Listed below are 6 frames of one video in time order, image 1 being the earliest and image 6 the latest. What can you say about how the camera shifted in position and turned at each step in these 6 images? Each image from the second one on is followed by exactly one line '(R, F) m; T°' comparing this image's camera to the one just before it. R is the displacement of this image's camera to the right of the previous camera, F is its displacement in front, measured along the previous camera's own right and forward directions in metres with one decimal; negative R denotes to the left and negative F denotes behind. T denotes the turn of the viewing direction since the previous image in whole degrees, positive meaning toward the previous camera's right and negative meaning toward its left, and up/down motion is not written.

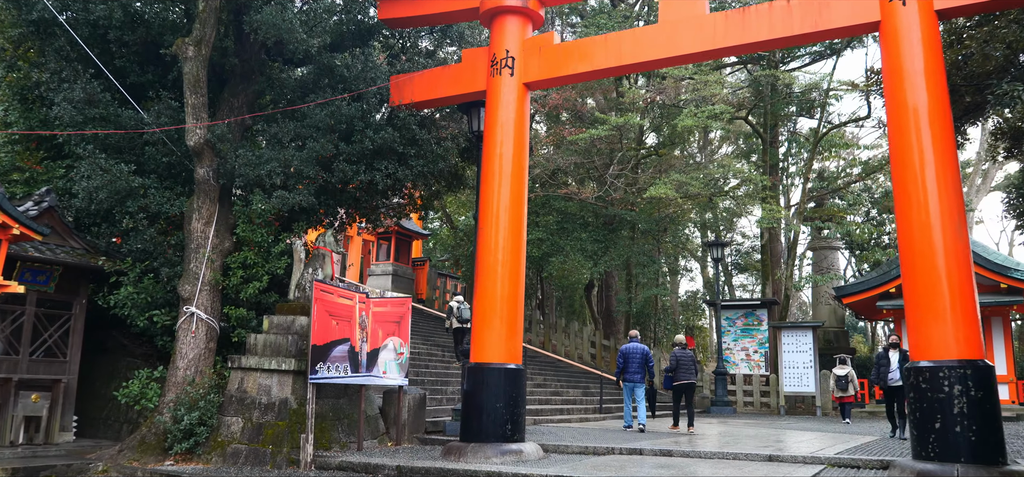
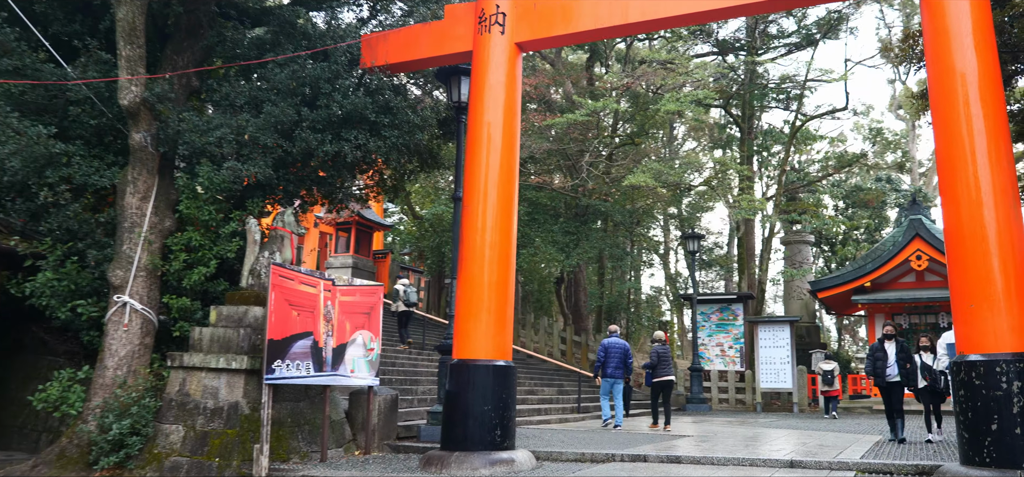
(-0.3, +1.1) m; +3°
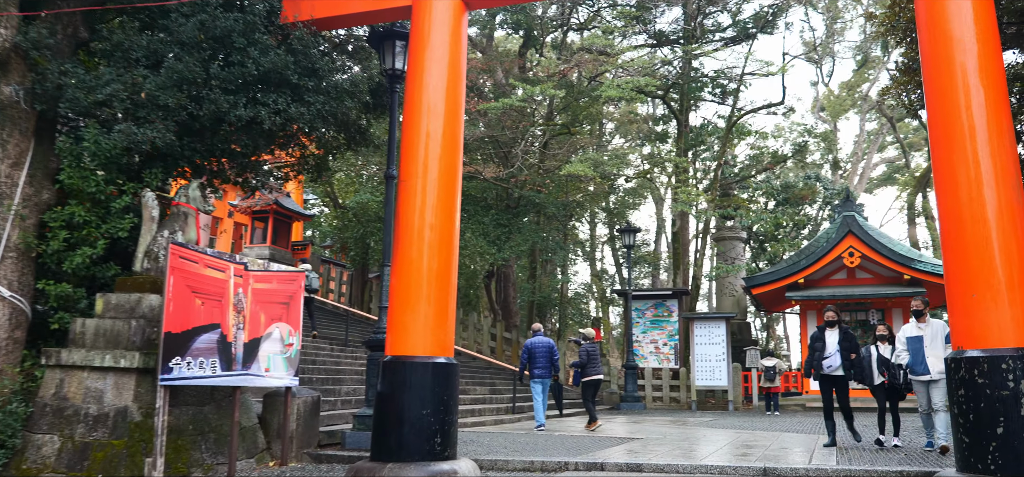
(-0.2, +0.9) m; +6°
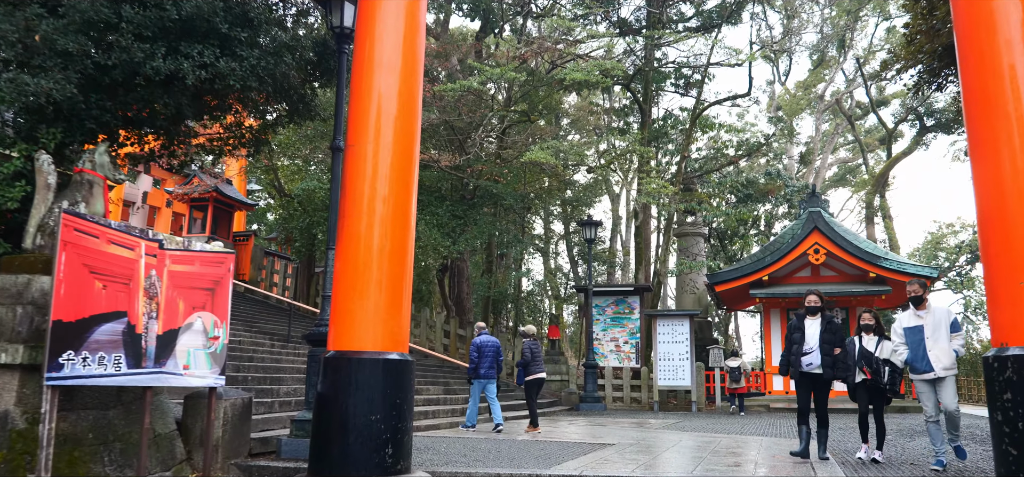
(-0.1, +0.9) m; +4°
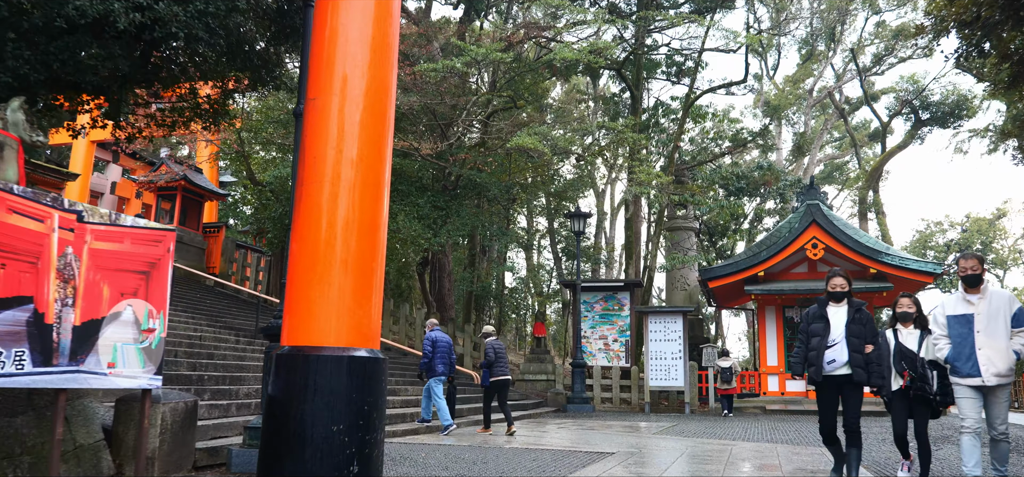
(-0.1, +0.9) m; +1°
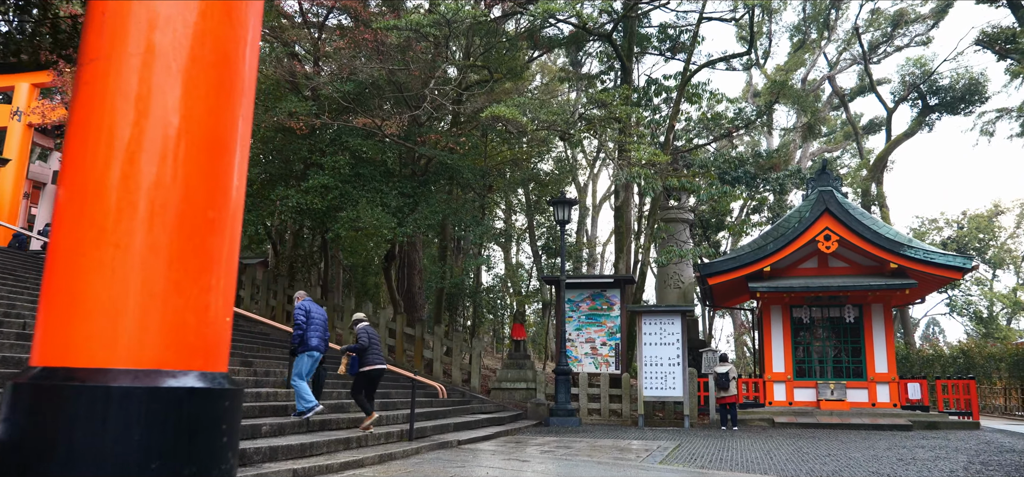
(+0.1, +1.9) m; +2°
